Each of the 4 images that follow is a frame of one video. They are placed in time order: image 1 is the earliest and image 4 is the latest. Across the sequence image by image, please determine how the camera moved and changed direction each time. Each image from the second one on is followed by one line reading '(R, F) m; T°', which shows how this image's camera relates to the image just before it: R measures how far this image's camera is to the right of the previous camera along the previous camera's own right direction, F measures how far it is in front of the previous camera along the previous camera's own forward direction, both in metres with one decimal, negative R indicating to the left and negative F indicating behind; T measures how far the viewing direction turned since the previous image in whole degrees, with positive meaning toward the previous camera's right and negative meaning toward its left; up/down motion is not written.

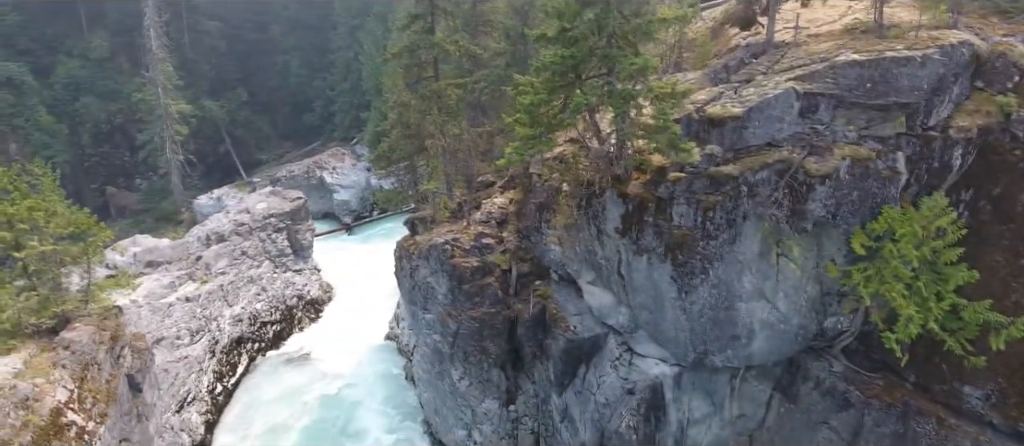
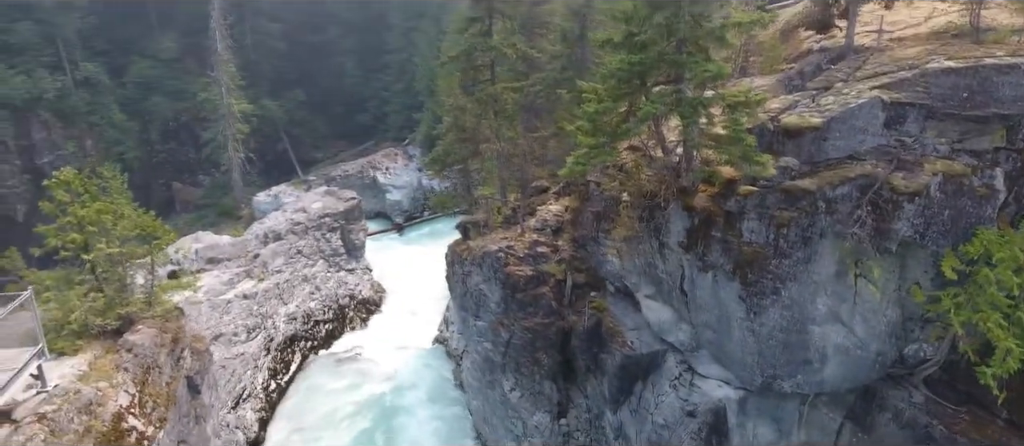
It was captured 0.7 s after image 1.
(-0.2, +0.4) m; -5°
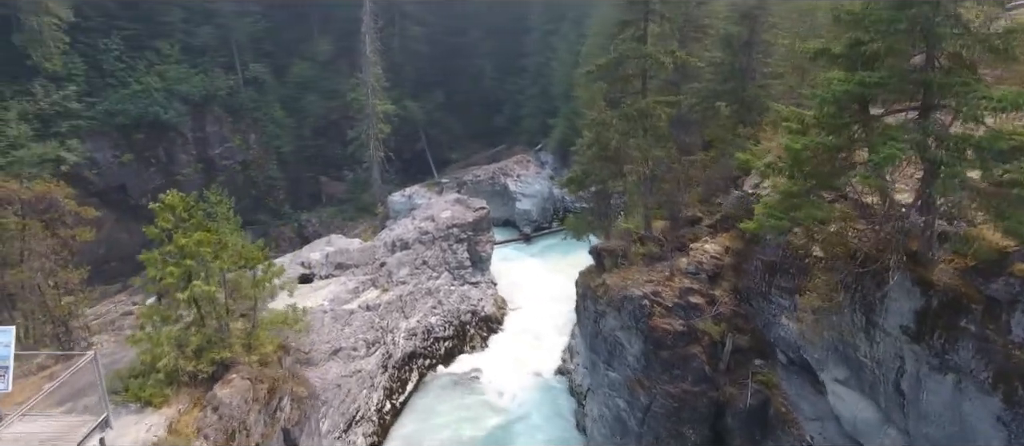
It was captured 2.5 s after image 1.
(-0.5, +2.1) m; -12°
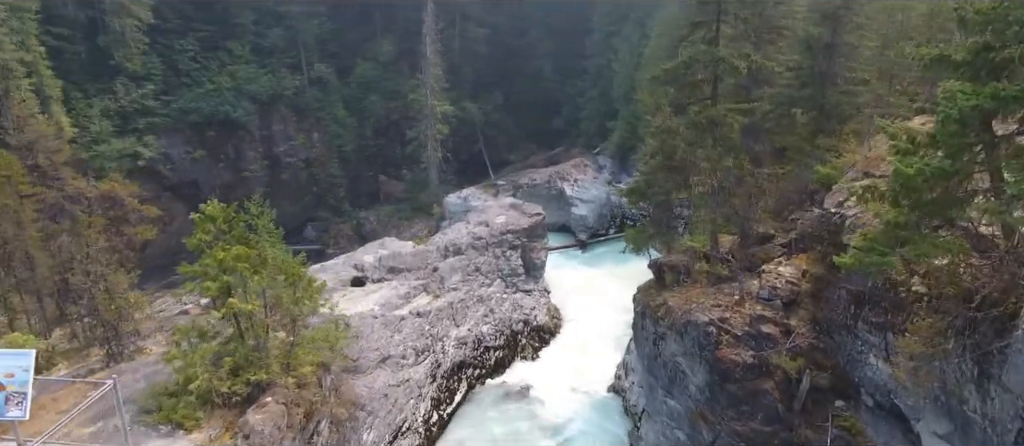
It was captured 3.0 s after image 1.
(0.0, +0.8) m; -5°
